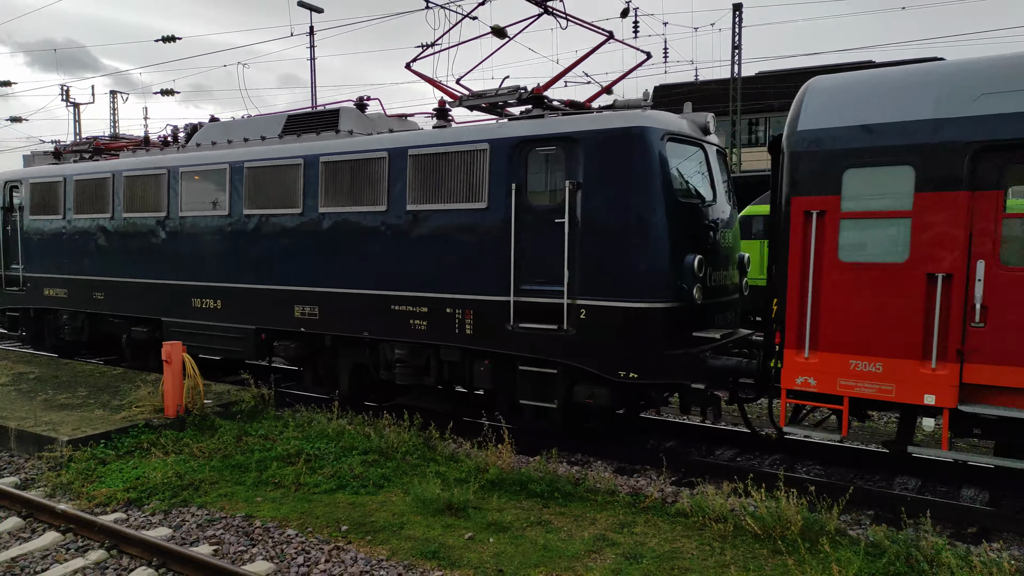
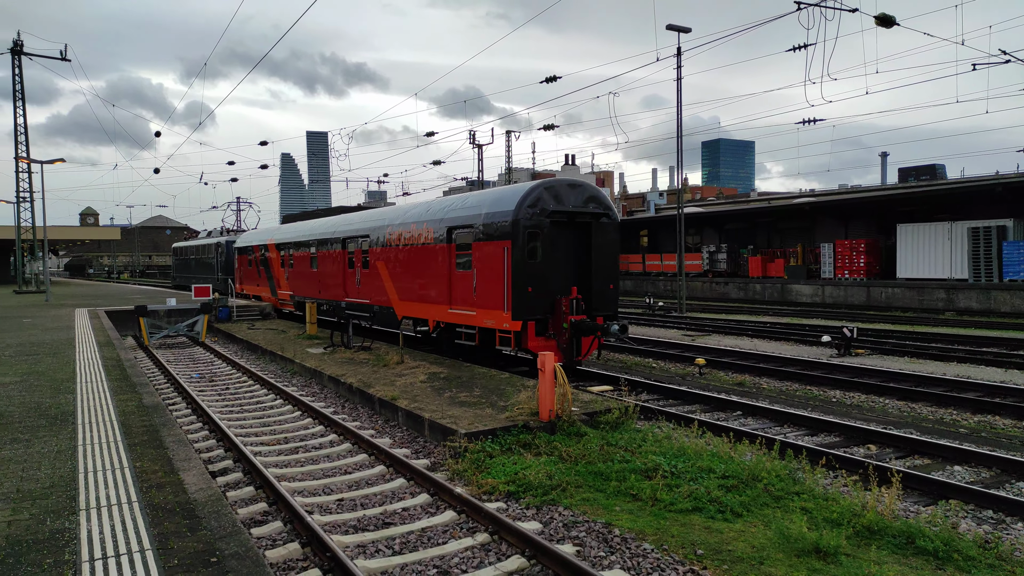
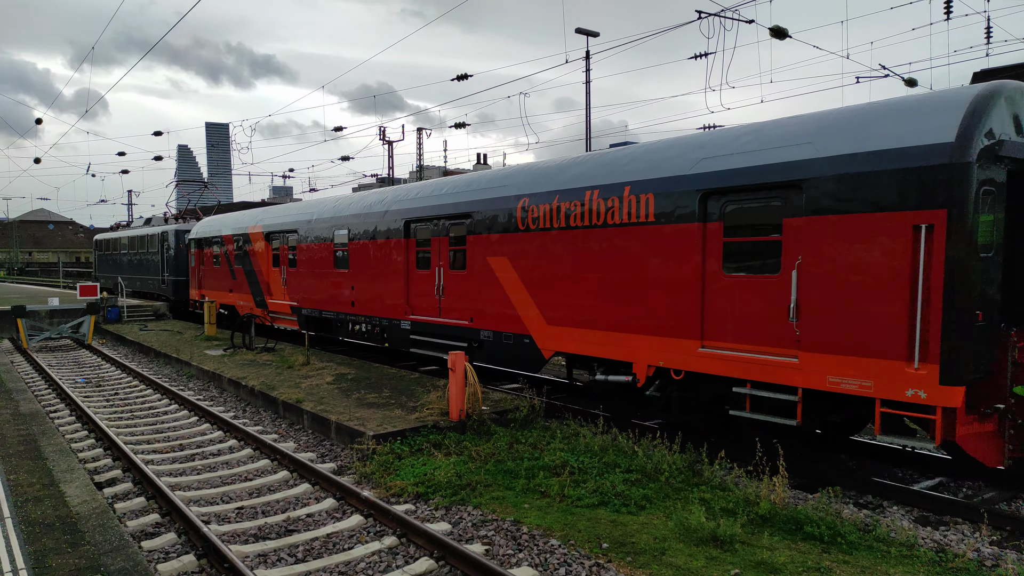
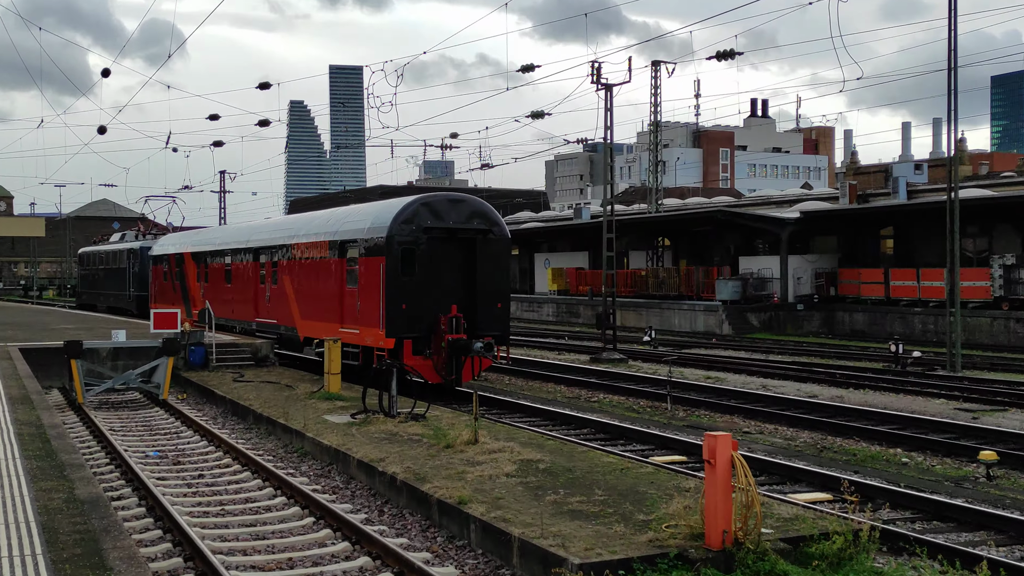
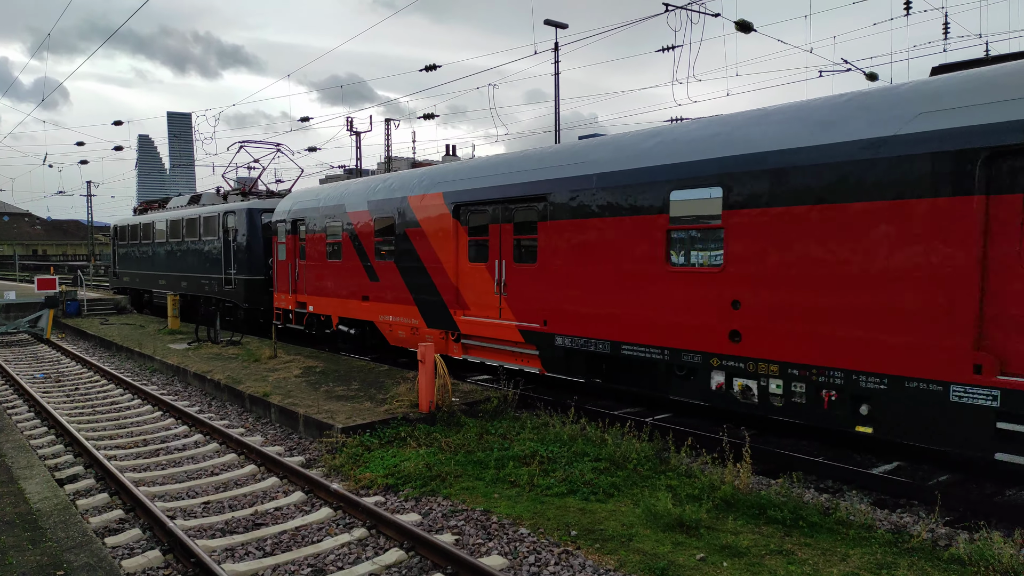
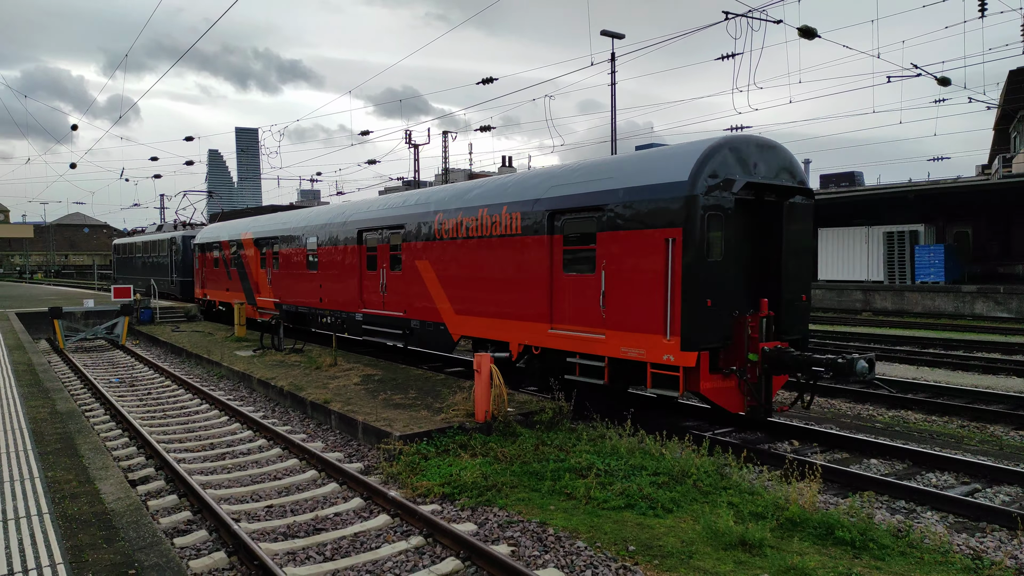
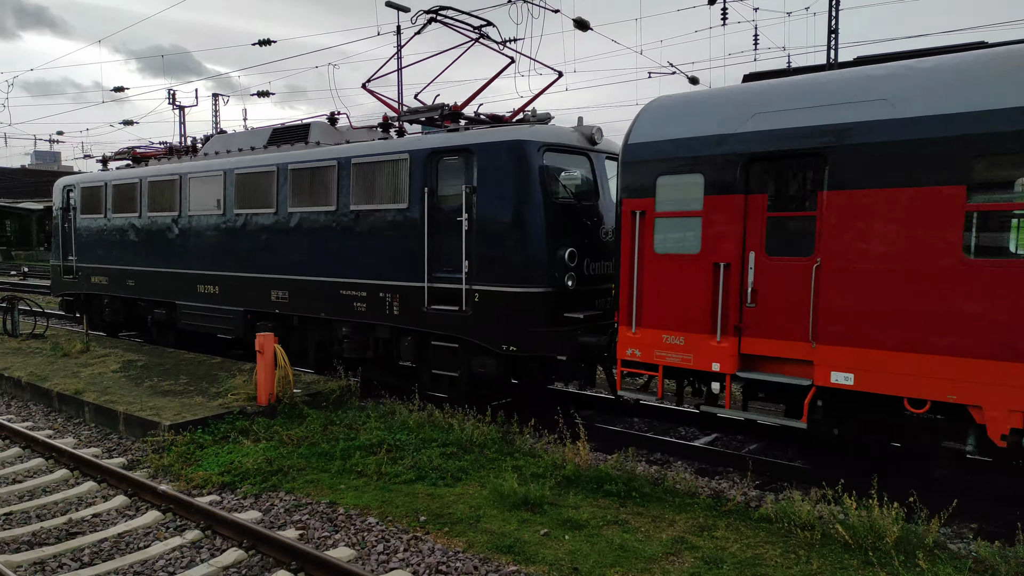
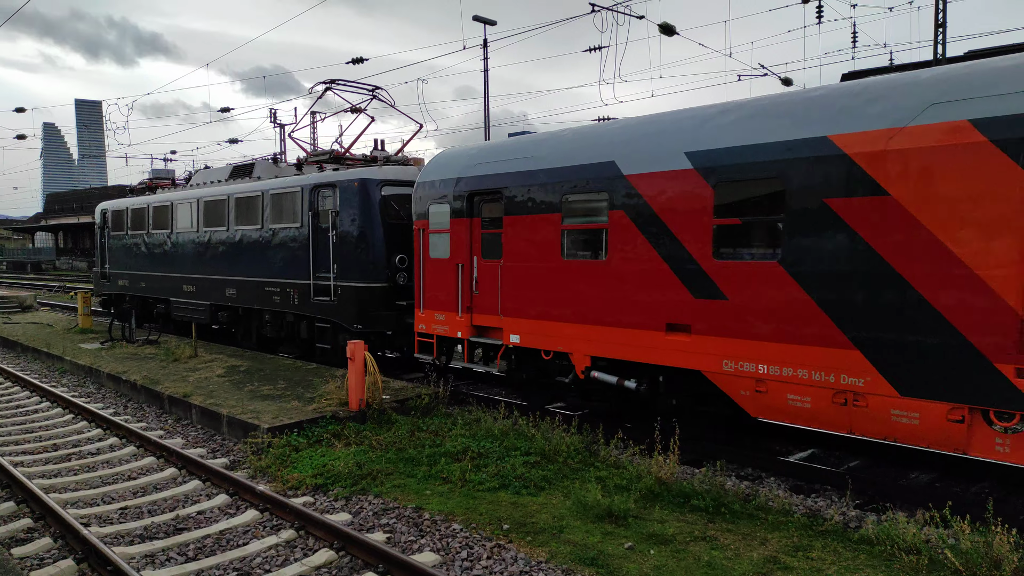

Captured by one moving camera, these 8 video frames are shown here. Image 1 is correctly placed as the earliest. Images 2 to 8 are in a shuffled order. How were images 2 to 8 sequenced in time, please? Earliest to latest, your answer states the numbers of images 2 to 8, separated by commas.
7, 8, 5, 3, 6, 2, 4
